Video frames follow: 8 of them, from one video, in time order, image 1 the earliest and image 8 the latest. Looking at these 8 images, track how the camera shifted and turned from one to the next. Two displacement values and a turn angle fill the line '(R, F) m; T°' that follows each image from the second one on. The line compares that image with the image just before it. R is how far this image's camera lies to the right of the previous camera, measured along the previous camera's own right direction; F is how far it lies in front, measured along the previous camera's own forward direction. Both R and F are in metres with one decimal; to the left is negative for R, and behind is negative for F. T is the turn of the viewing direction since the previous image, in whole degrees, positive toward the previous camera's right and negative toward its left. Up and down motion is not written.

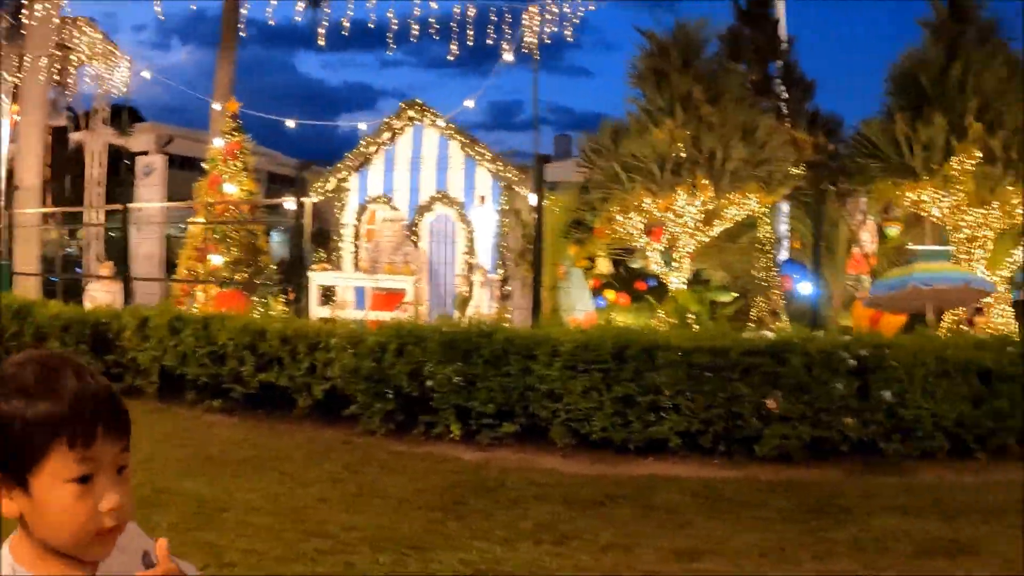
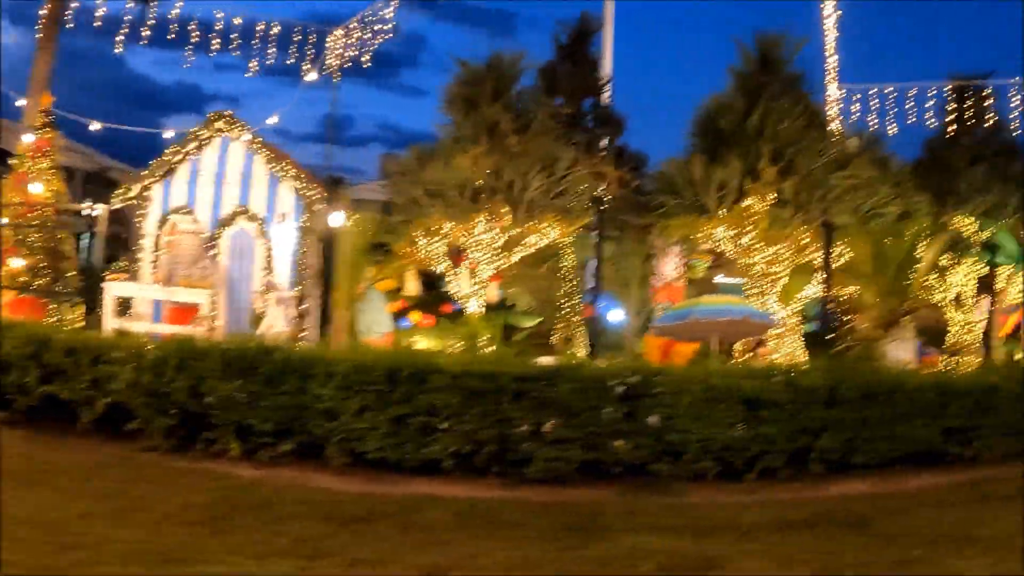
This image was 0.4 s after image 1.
(+0.2, -0.2) m; +7°
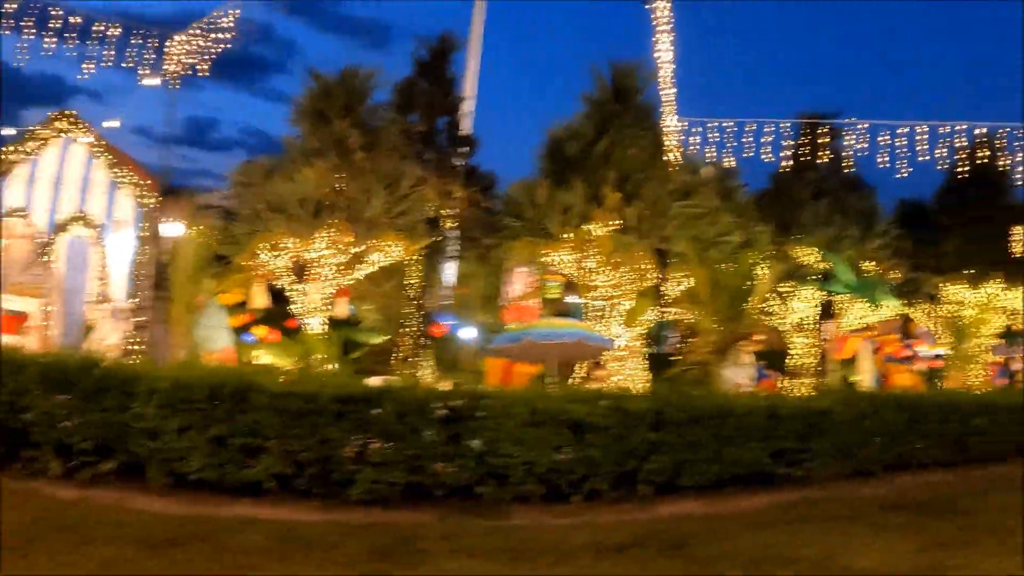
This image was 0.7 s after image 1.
(+0.2, -0.1) m; +5°
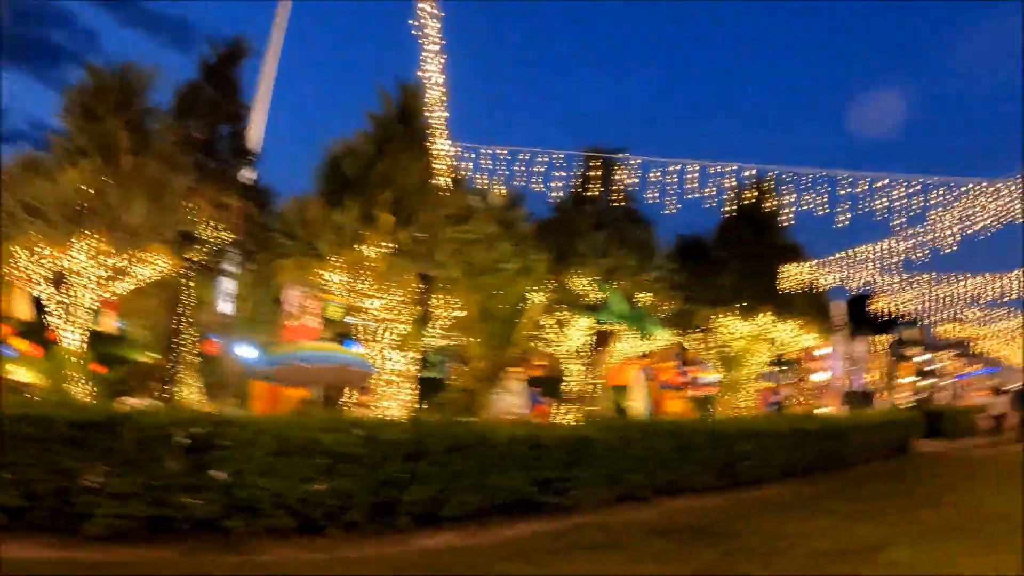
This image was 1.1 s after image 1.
(+0.2, +0.1) m; +9°
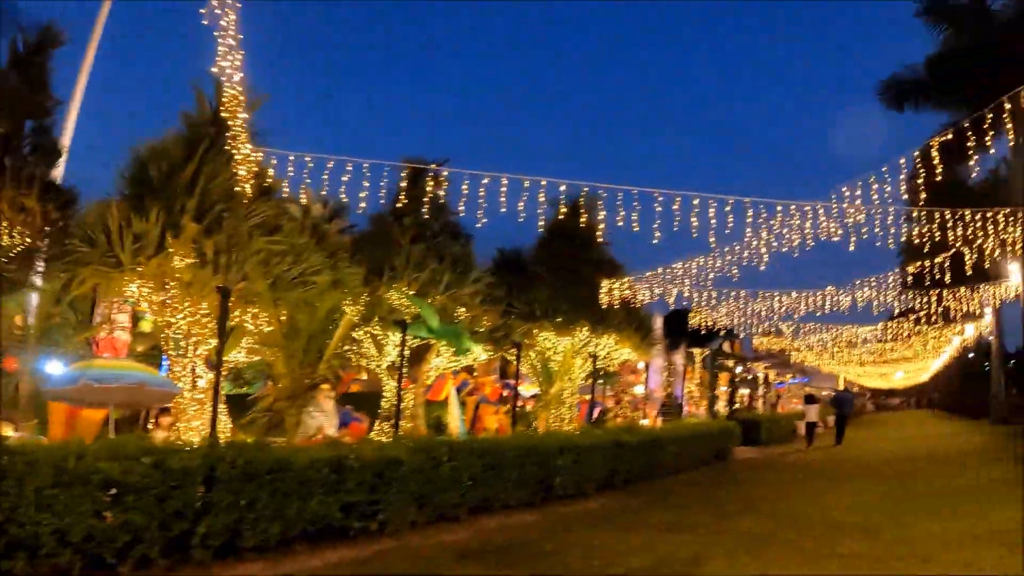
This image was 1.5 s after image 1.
(+0.1, +0.4) m; +7°
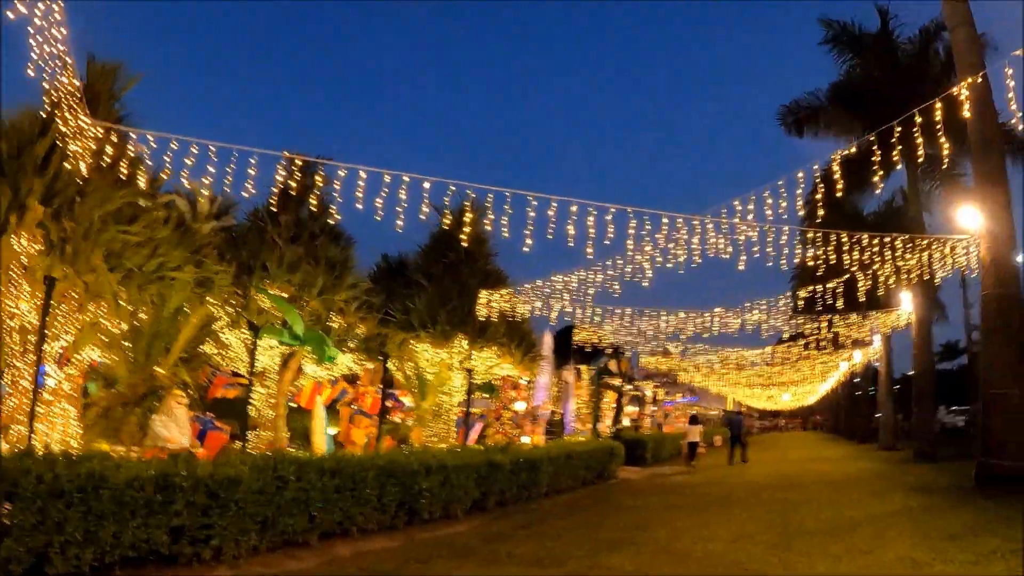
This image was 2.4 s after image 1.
(+0.2, +0.8) m; +4°
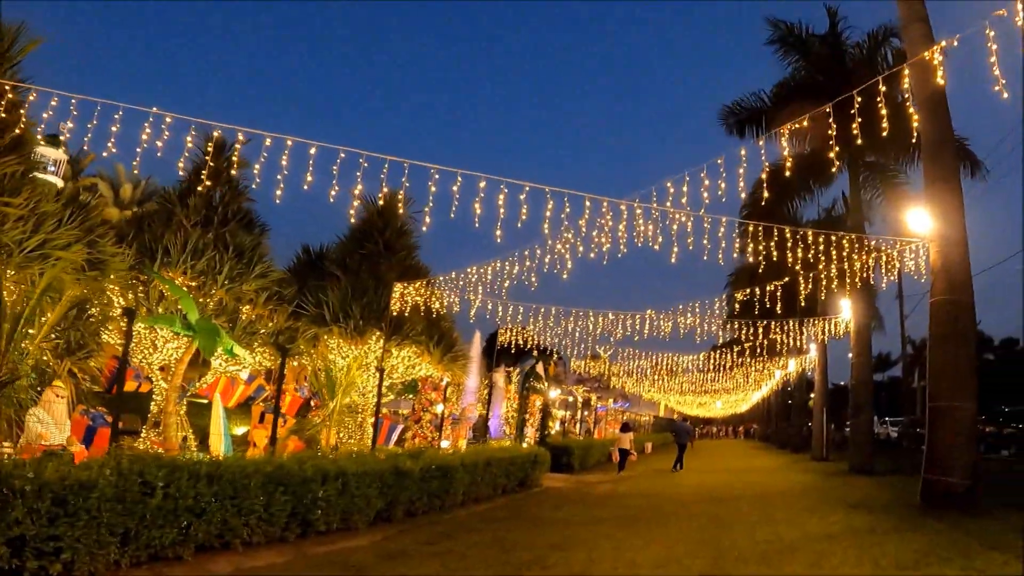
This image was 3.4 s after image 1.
(+0.2, +1.0) m; +3°
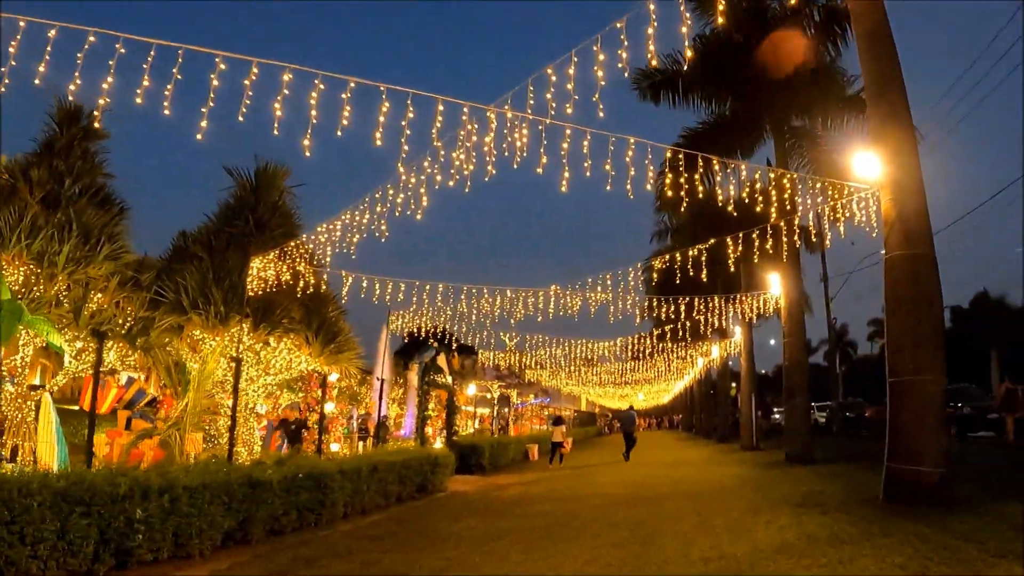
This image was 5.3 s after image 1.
(+0.3, +1.9) m; +3°
